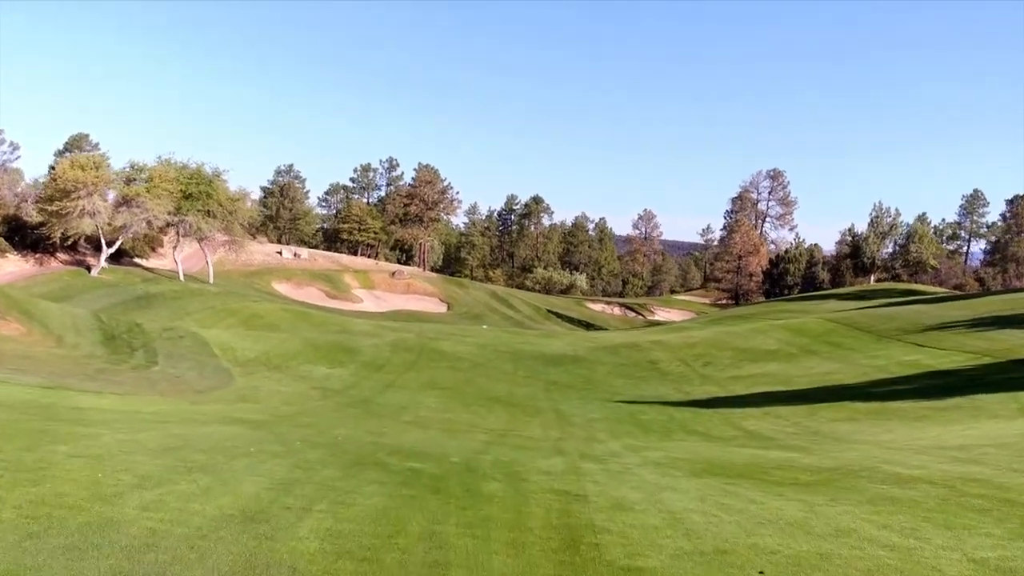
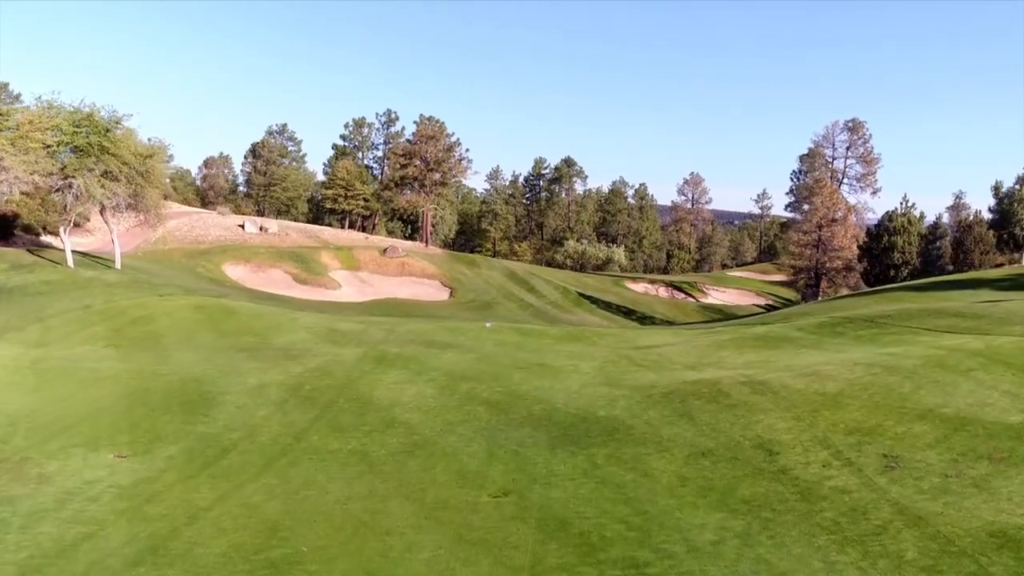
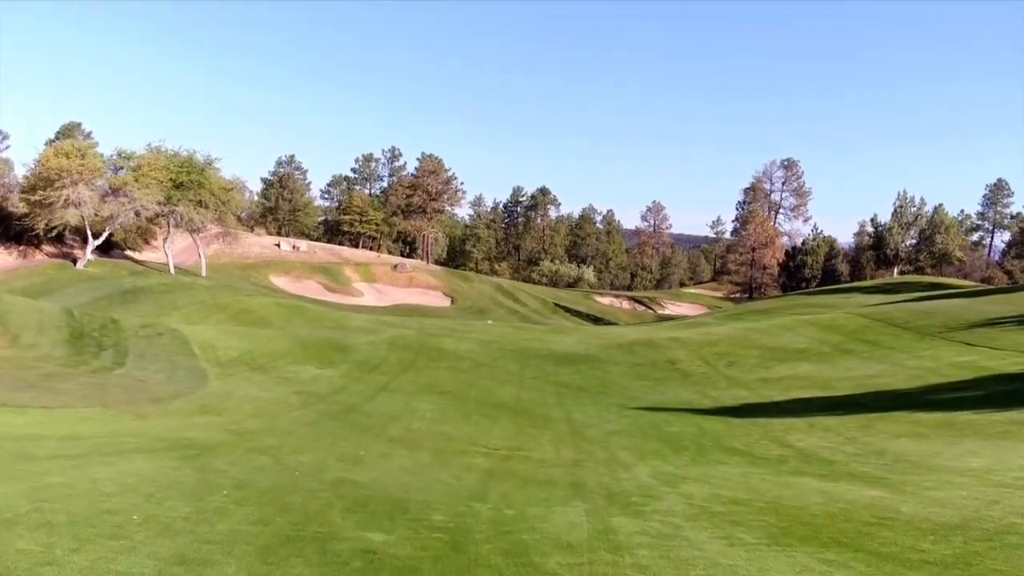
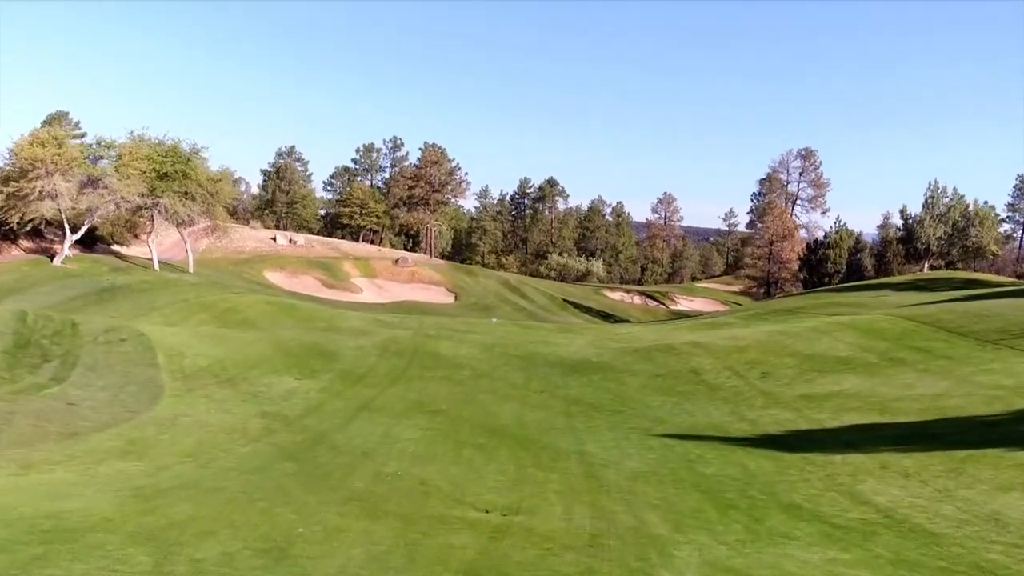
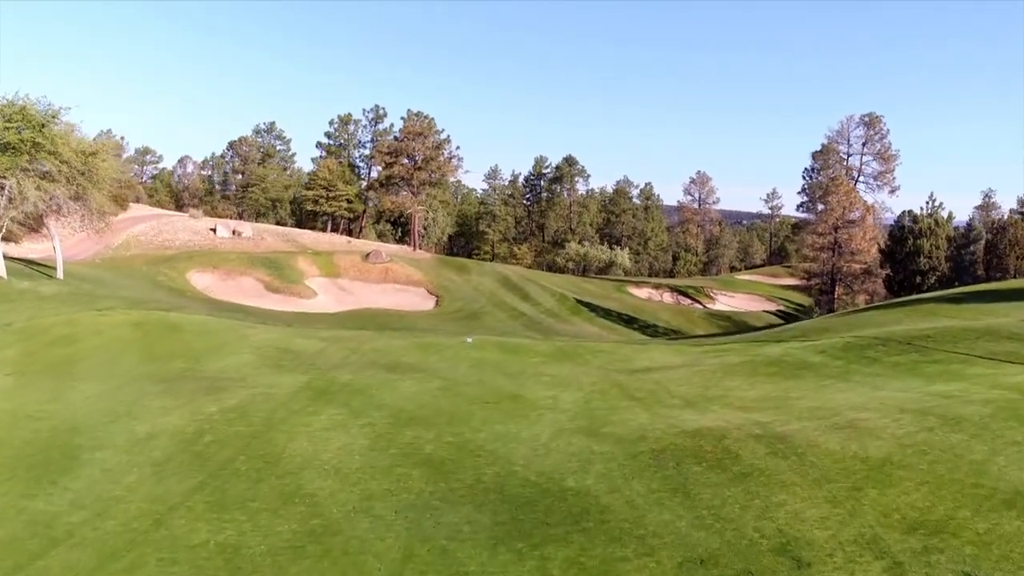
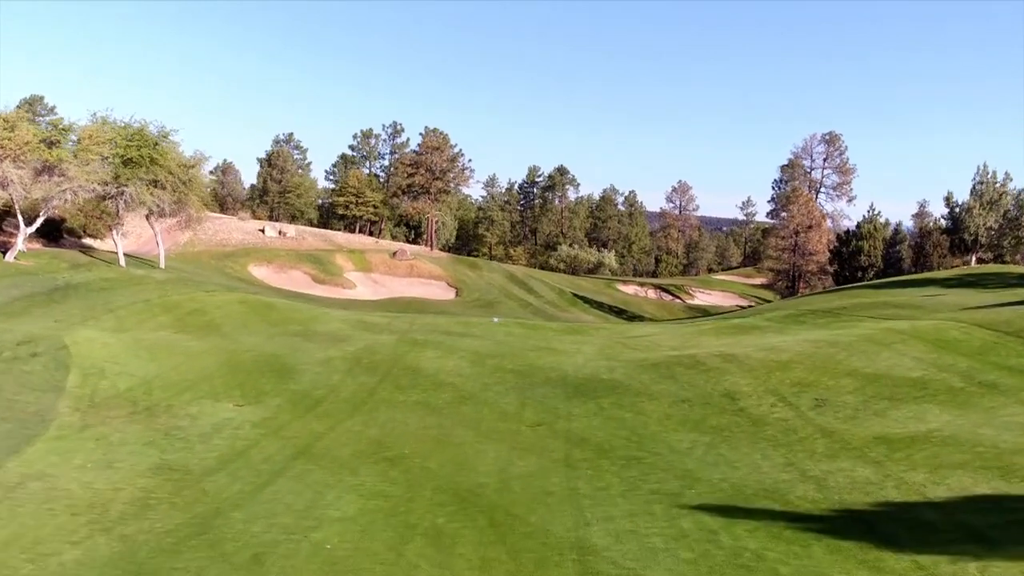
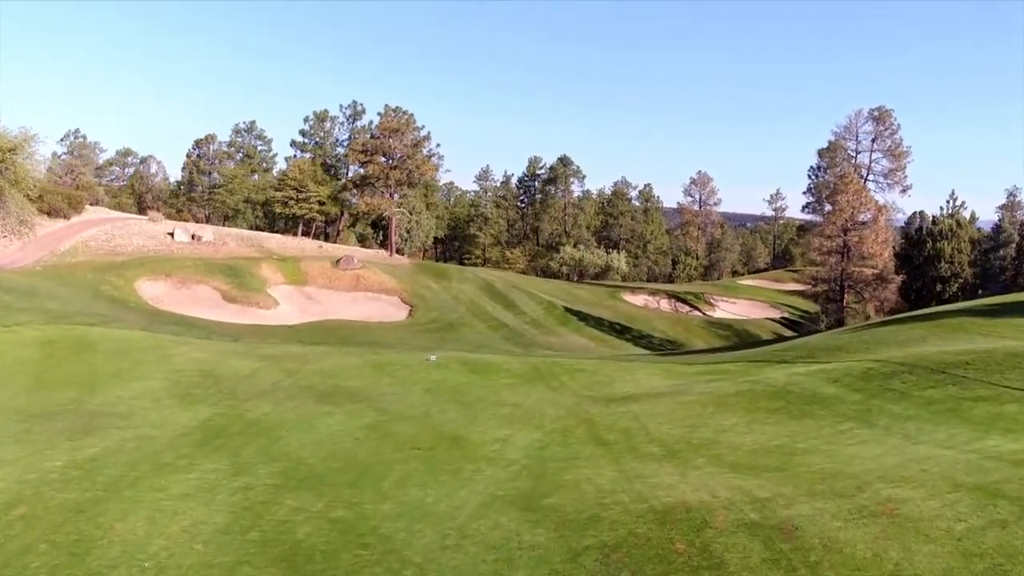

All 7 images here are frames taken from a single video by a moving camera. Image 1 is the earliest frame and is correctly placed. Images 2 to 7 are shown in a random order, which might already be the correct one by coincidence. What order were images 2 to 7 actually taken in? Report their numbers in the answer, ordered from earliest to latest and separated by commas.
3, 4, 6, 2, 5, 7
